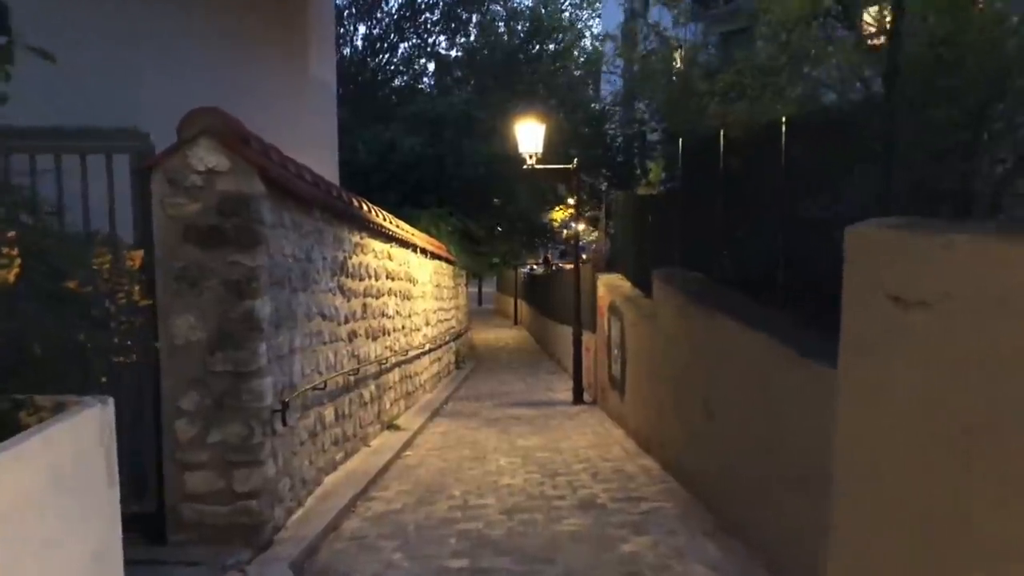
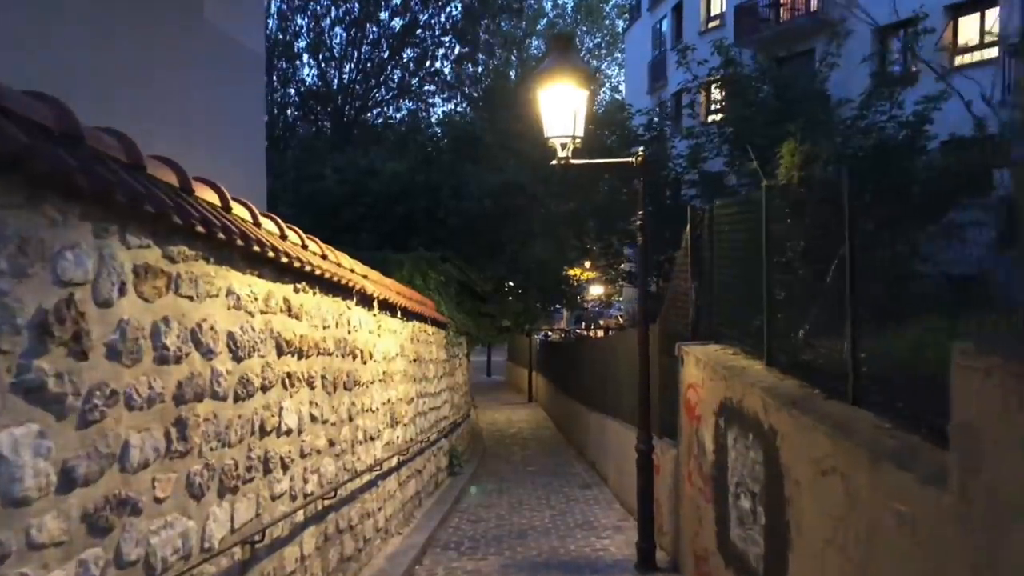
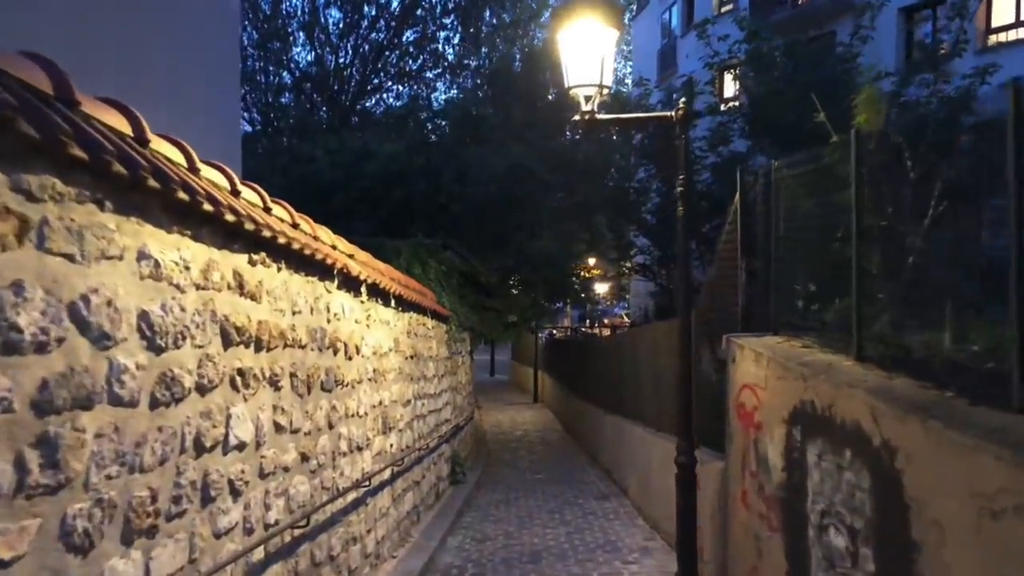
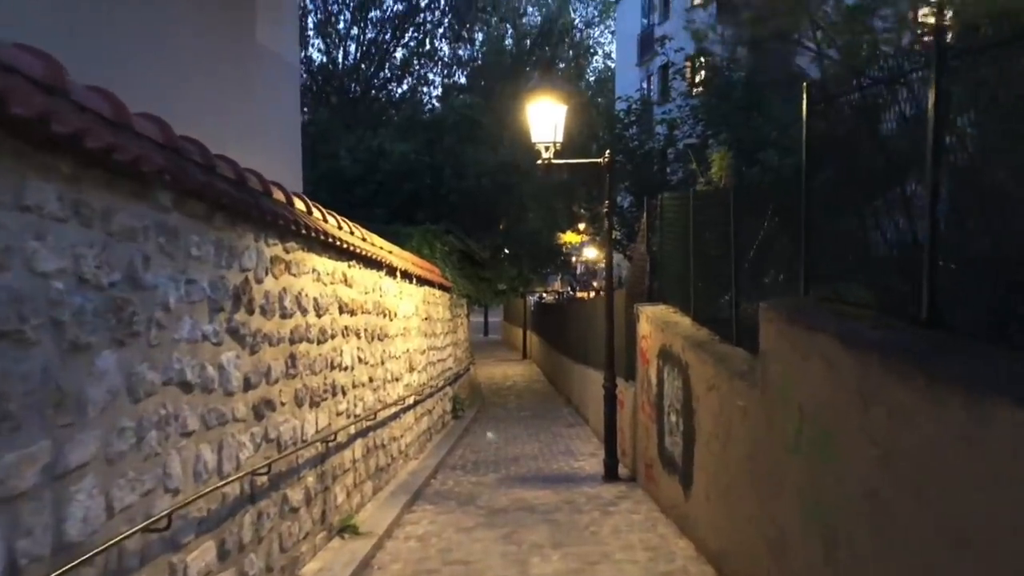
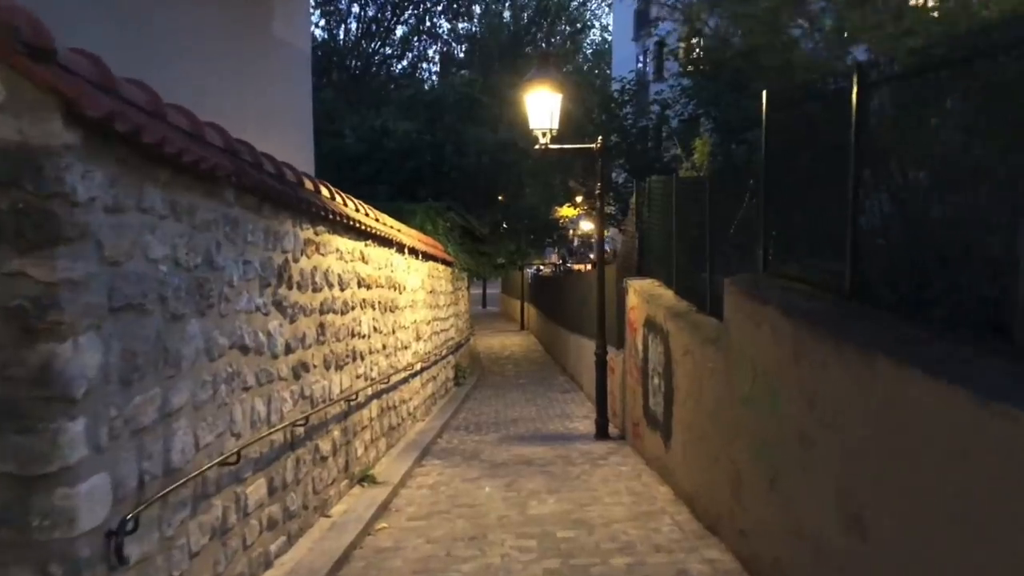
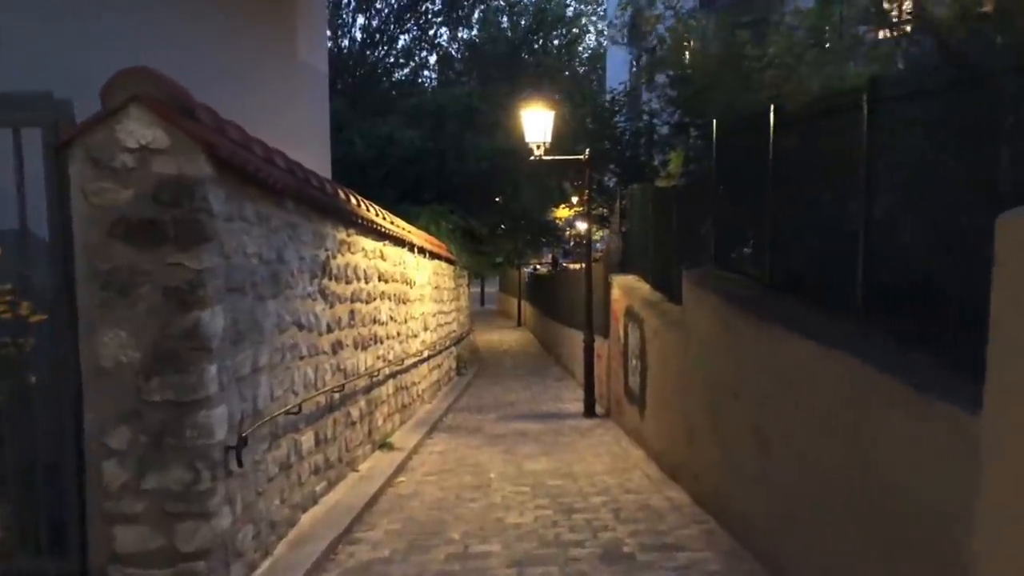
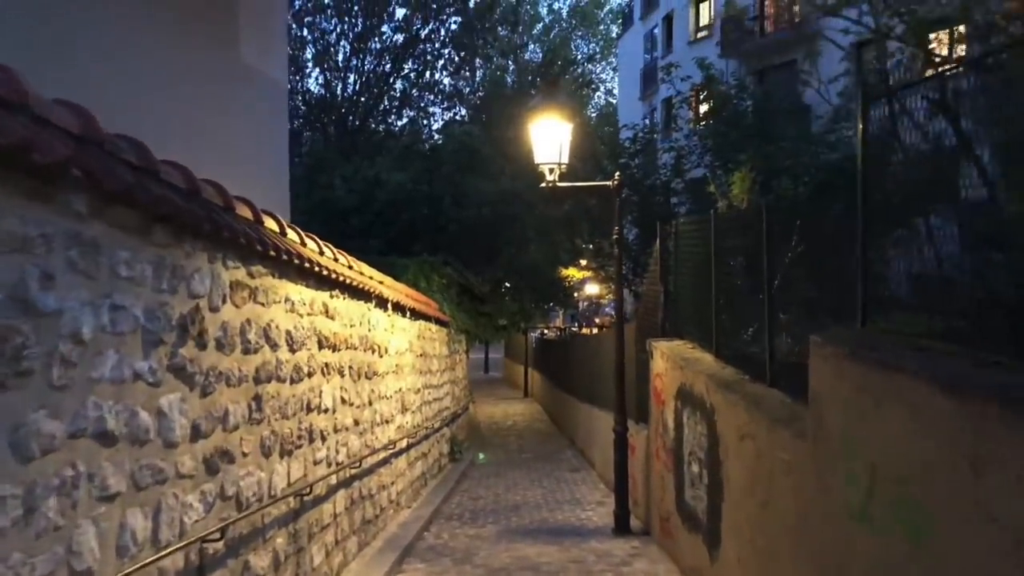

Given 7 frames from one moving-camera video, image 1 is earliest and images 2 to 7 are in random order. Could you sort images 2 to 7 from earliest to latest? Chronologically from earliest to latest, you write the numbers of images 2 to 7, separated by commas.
6, 5, 4, 7, 2, 3
